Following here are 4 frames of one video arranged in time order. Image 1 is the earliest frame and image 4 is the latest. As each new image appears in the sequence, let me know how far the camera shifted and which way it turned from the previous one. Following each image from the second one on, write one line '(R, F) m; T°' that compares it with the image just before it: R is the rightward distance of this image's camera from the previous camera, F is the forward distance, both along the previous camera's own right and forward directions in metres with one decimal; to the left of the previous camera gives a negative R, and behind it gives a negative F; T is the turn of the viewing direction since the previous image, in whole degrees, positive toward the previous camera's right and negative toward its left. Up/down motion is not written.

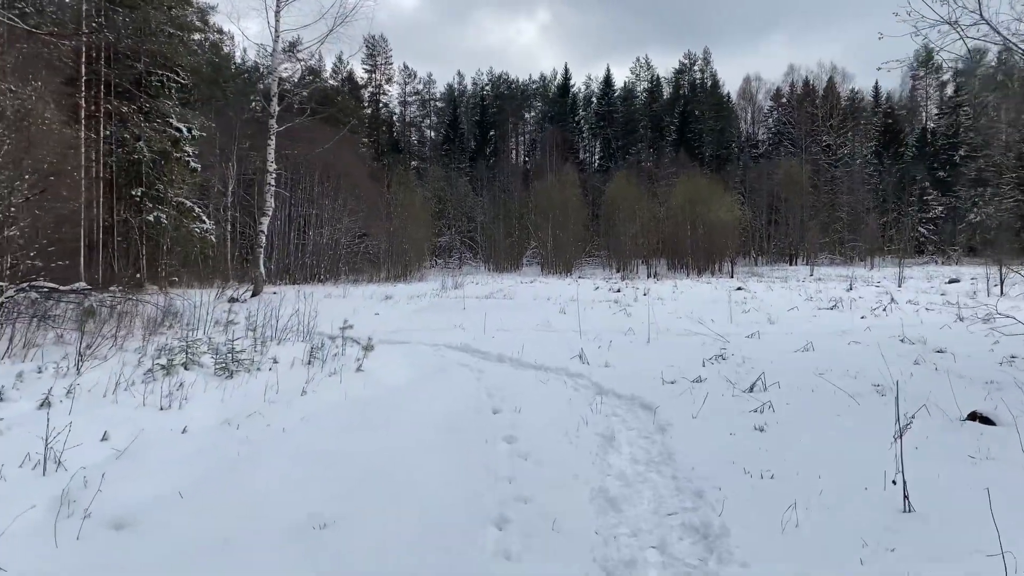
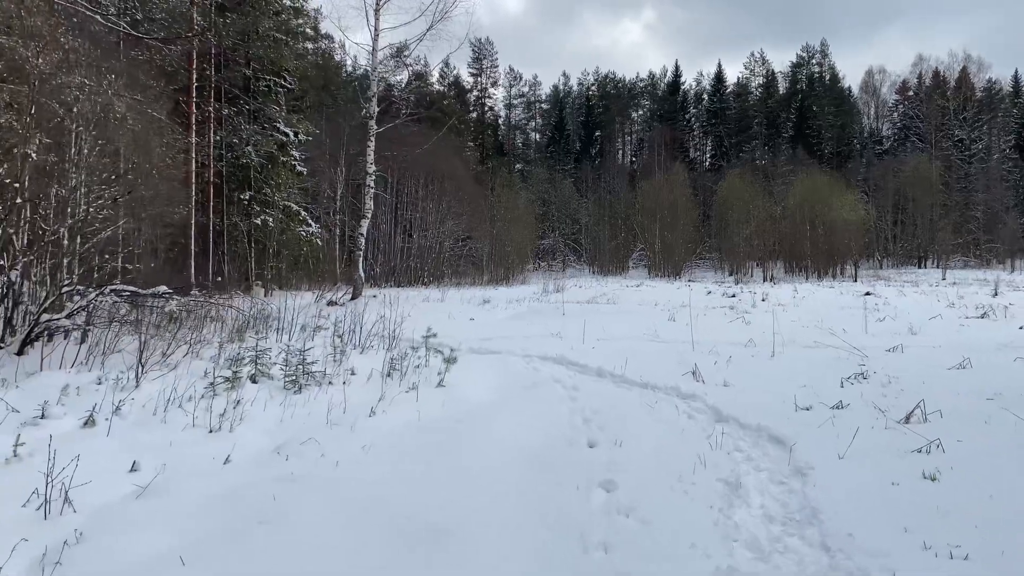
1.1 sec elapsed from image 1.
(0.0, +0.7) m; -7°
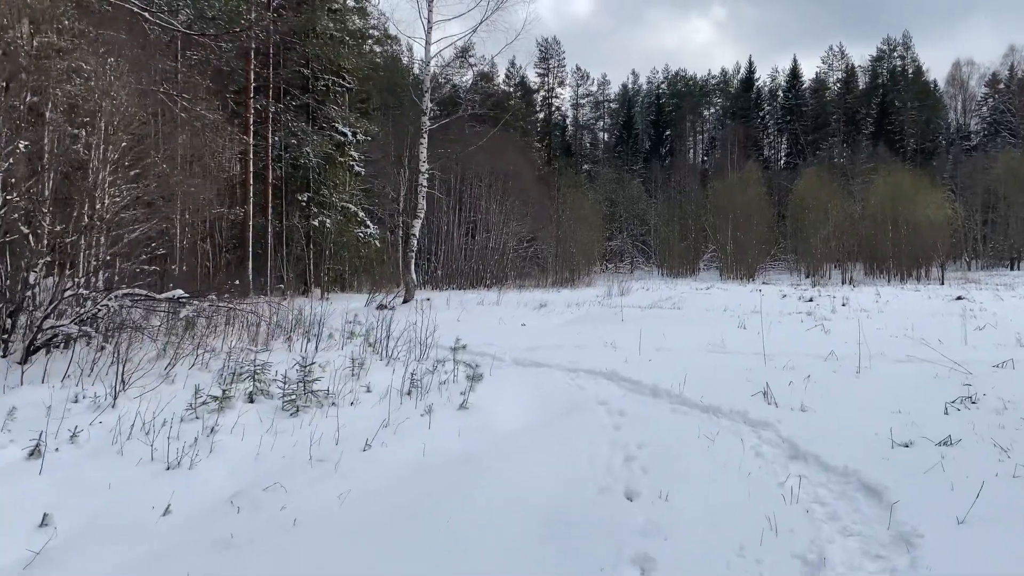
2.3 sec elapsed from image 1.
(+0.2, +0.7) m; -5°
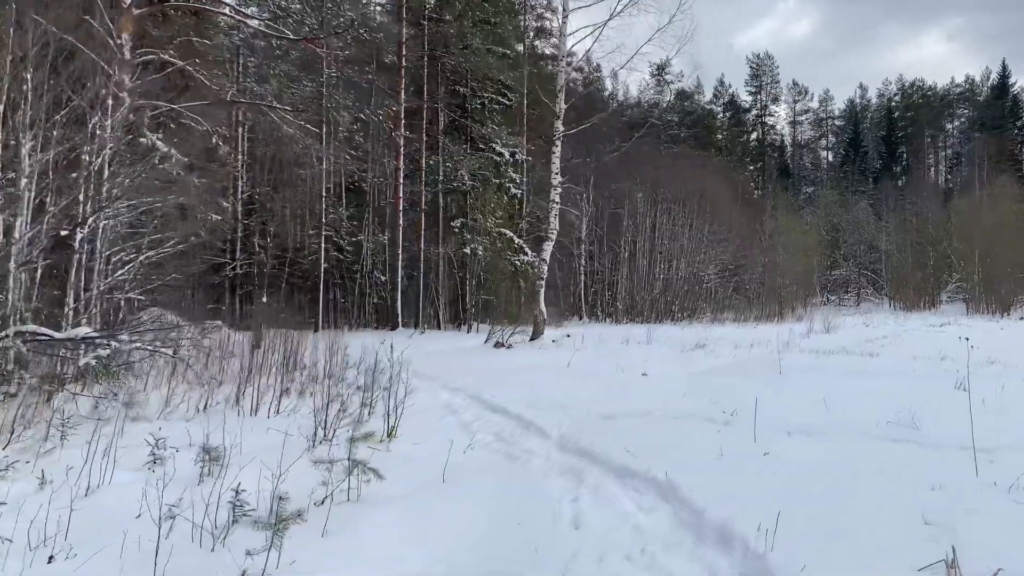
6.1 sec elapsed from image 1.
(+0.9, +2.3) m; -15°
